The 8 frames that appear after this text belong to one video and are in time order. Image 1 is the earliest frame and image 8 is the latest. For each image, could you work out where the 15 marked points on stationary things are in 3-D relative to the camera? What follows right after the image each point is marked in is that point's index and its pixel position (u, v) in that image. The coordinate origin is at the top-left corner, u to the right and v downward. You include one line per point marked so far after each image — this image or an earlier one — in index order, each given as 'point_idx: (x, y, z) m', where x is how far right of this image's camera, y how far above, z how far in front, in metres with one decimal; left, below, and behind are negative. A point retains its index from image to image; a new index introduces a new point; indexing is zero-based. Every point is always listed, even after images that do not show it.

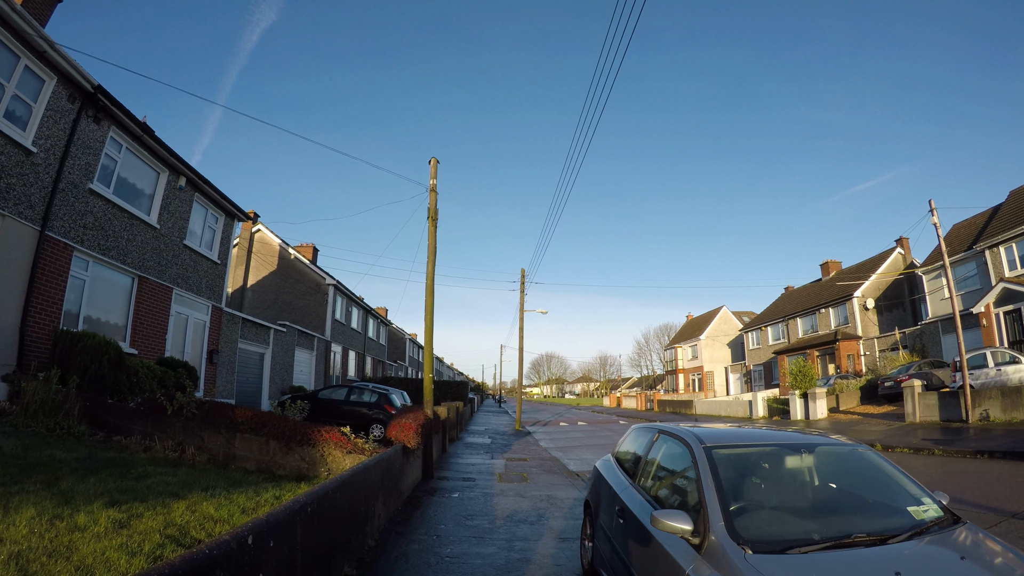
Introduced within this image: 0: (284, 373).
0: (-7.9, -3.0, +19.9) m
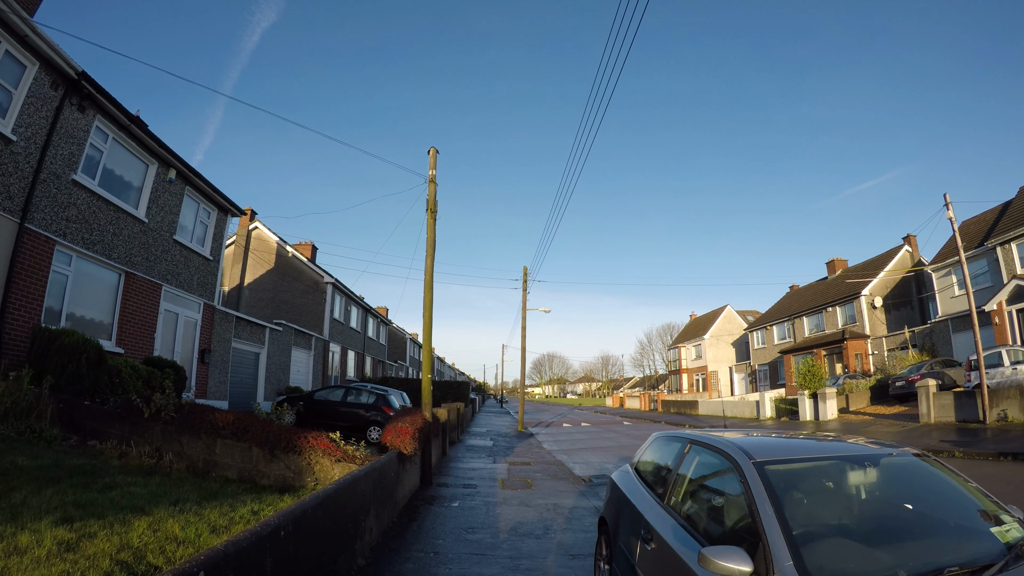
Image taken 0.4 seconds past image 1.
0: (-7.8, -2.9, +19.4) m
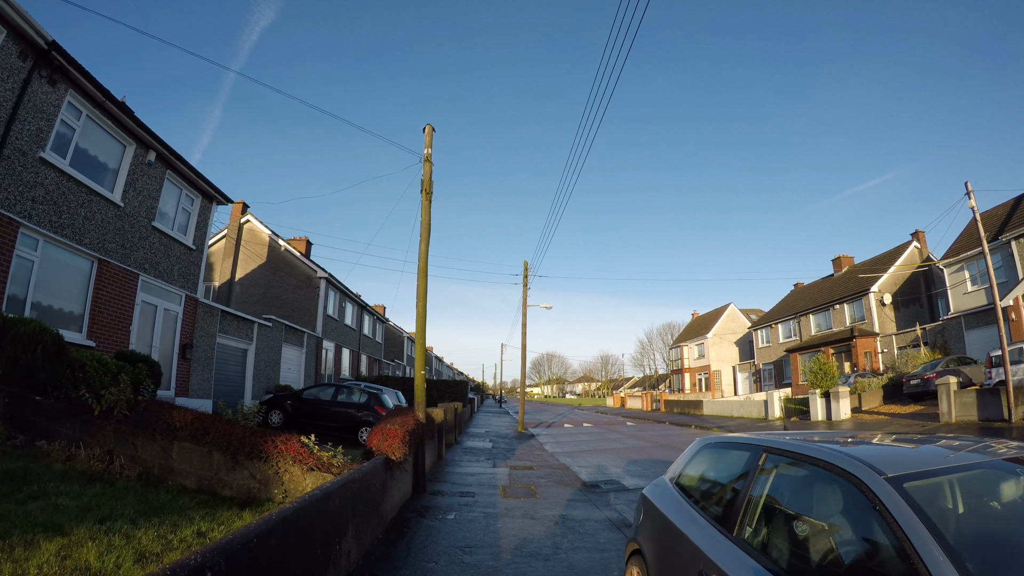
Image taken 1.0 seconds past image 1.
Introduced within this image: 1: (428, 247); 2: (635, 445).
0: (-7.9, -2.7, +18.5) m
1: (-1.2, +0.6, +8.2) m
2: (+3.3, -4.1, +15.0) m
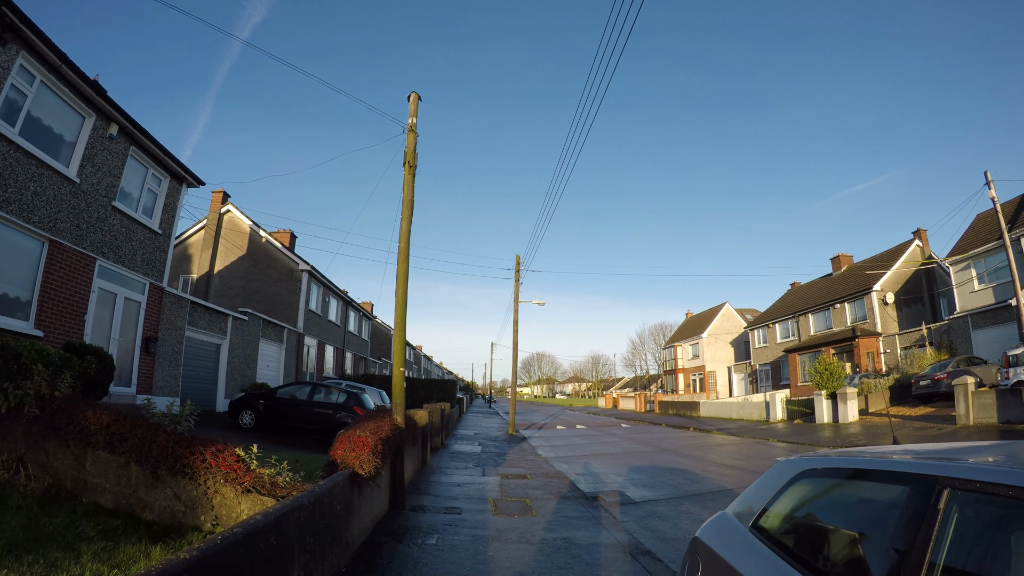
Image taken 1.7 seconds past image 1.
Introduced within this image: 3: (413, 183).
0: (-8.1, -2.4, +17.4) m
1: (-1.3, +0.8, +7.2) m
2: (+3.1, -4.0, +14.1) m
3: (-1.3, +1.4, +7.6) m
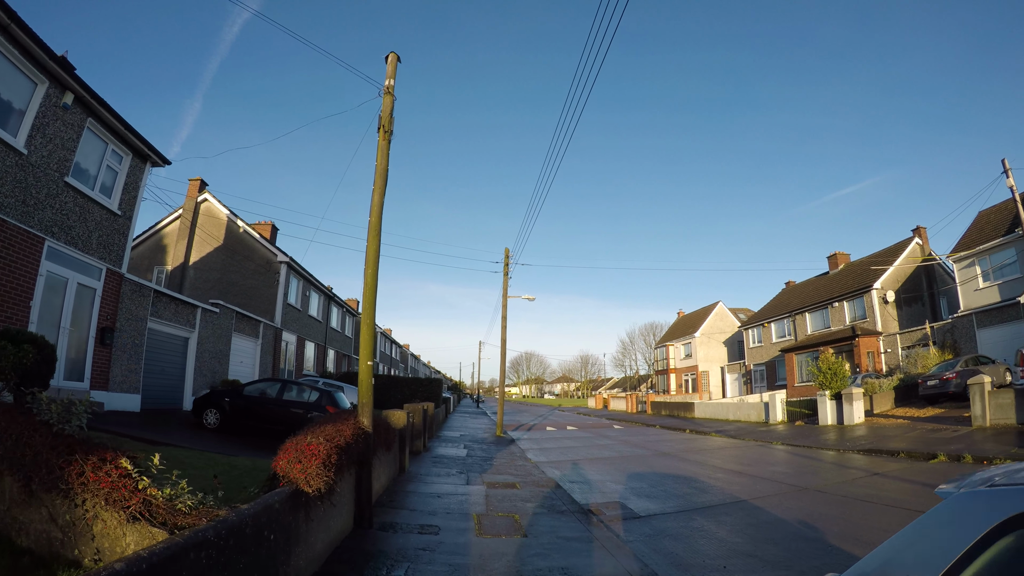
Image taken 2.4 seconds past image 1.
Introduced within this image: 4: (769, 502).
0: (-8.5, -2.2, +16.3) m
1: (-1.4, +1.0, +6.2) m
2: (+2.8, -3.8, +13.2) m
3: (-1.4, +1.6, +6.7) m
4: (+3.4, -2.8, +7.5) m
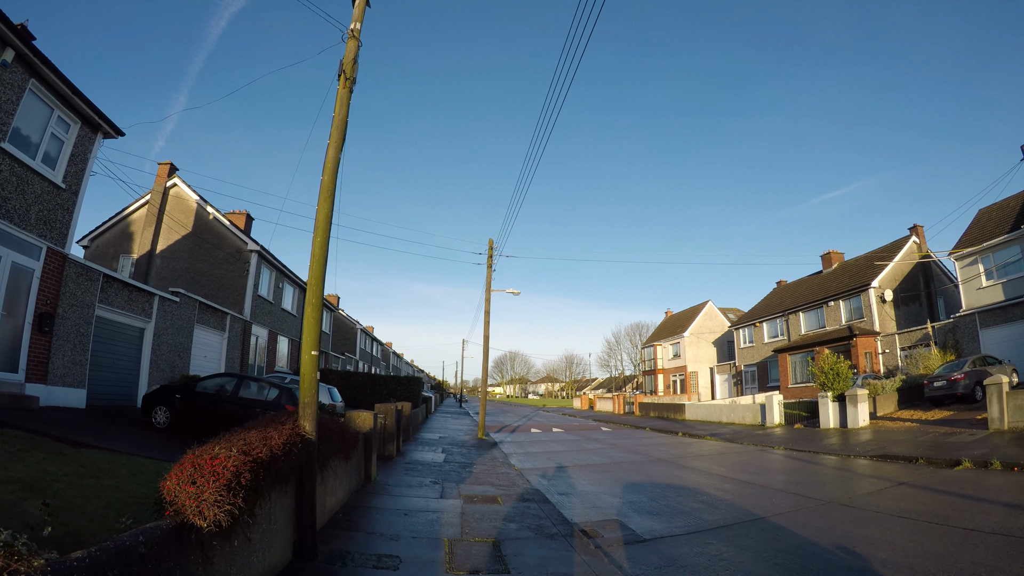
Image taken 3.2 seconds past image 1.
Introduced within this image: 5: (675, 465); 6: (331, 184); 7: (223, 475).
0: (-8.9, -1.8, +15.0) m
1: (-1.5, +1.2, +5.1) m
2: (+2.4, -3.6, +12.2) m
3: (-1.6, +1.8, +5.5) m
4: (+3.2, -2.7, +6.5) m
5: (+3.3, -3.6, +11.4) m
6: (-1.5, +0.9, +4.9) m
7: (-1.4, -0.9, +2.8) m
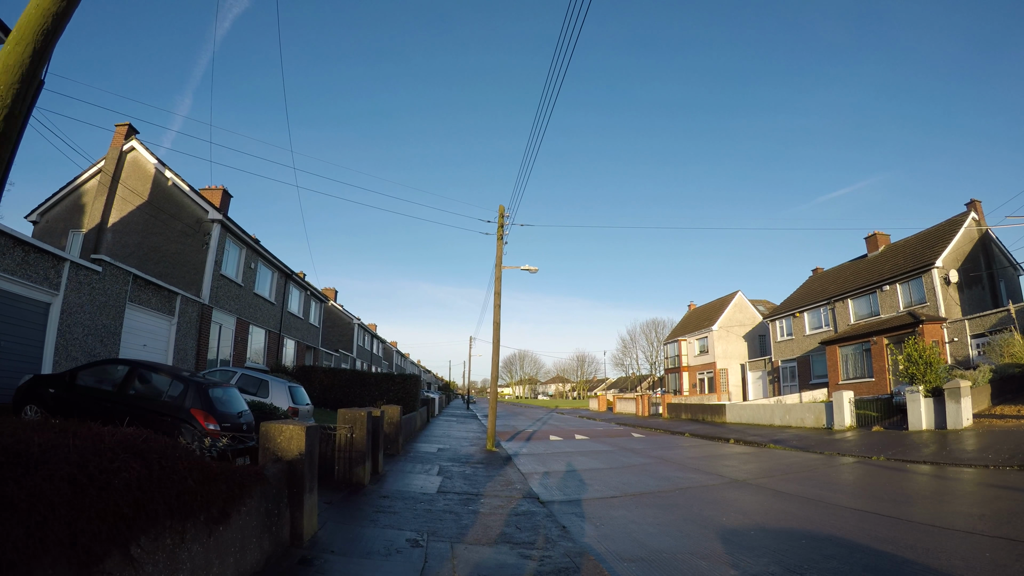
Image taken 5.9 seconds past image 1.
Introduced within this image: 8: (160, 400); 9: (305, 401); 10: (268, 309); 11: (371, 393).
0: (-8.5, -1.3, +12.0) m
1: (-1.3, +1.8, +2.0) m
2: (+2.7, -3.0, +9.0) m
3: (-1.4, +2.4, +2.5) m
4: (+3.5, -2.0, +3.4) m
5: (+3.6, -2.9, +8.3) m
6: (-1.3, +1.5, +1.8) m
7: (-1.2, -0.3, -0.3) m
8: (-3.7, -1.2, +6.0) m
9: (-3.4, -1.9, +9.5) m
10: (-8.7, -0.8, +20.4) m
11: (-4.4, -3.3, +18.0) m
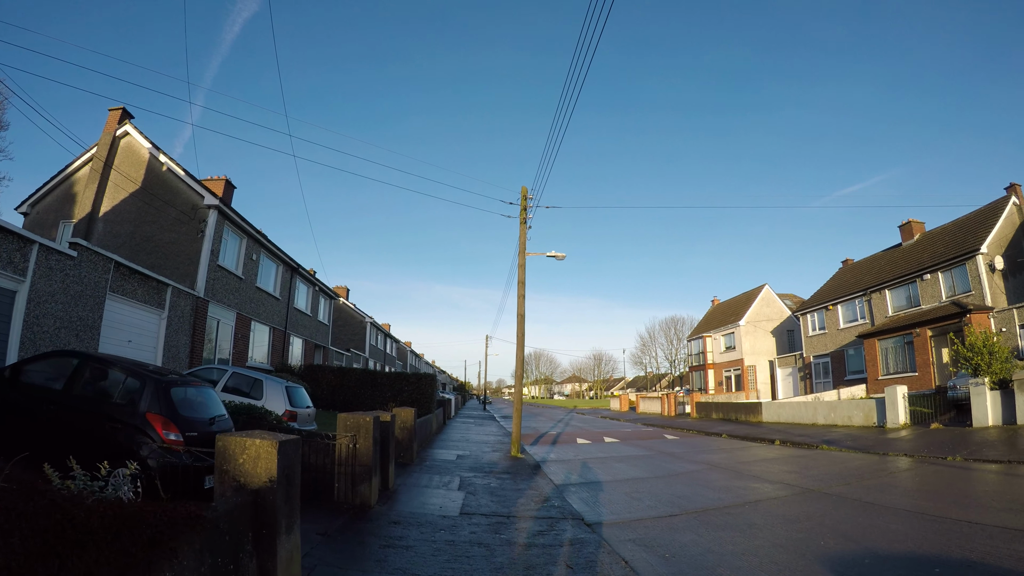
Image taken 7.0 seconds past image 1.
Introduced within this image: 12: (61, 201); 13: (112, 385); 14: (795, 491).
0: (-8.0, -1.2, +10.9) m
1: (-1.1, +2.1, +0.7) m
2: (+3.2, -2.7, +7.7) m
3: (-1.1, +2.7, +1.2) m
4: (+3.8, -1.7, +2.0) m
5: (+4.0, -2.6, +6.9) m
6: (-1.1, +1.7, +0.5) m
7: (-1.0, -0.1, -1.6) m
8: (-3.3, -1.0, +4.8) m
9: (-3.0, -1.7, +8.3) m
10: (-8.0, -0.6, +19.4) m
11: (-3.7, -3.1, +16.8) m
12: (-12.7, +2.4, +16.0) m
13: (-3.4, -0.8, +4.9) m
14: (+3.8, -2.7, +7.6) m
